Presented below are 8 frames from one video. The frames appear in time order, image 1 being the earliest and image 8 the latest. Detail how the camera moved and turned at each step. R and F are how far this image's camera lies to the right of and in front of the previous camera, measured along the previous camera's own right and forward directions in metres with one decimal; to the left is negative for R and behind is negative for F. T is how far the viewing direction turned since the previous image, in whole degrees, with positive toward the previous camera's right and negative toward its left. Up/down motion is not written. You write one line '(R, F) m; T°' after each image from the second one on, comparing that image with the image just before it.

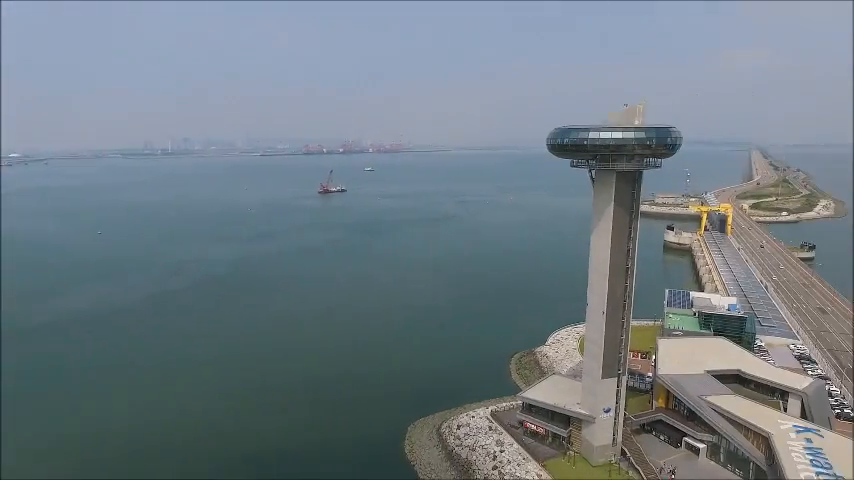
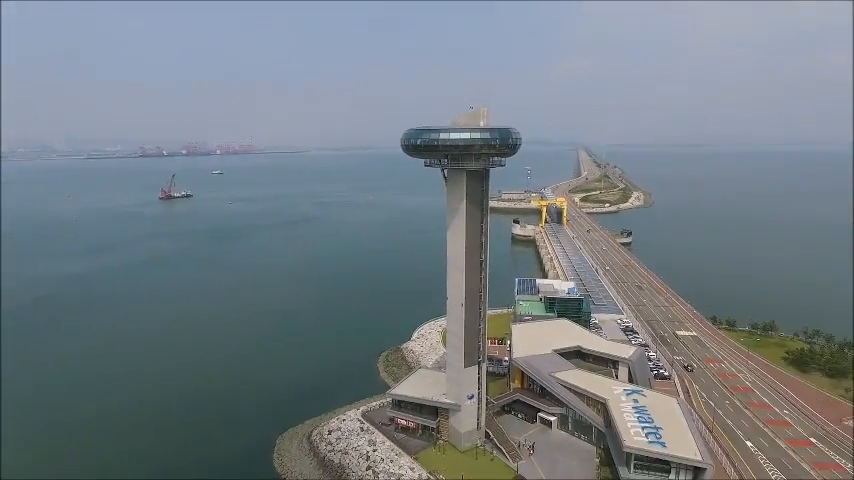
(0.0, 0.0) m; +15°
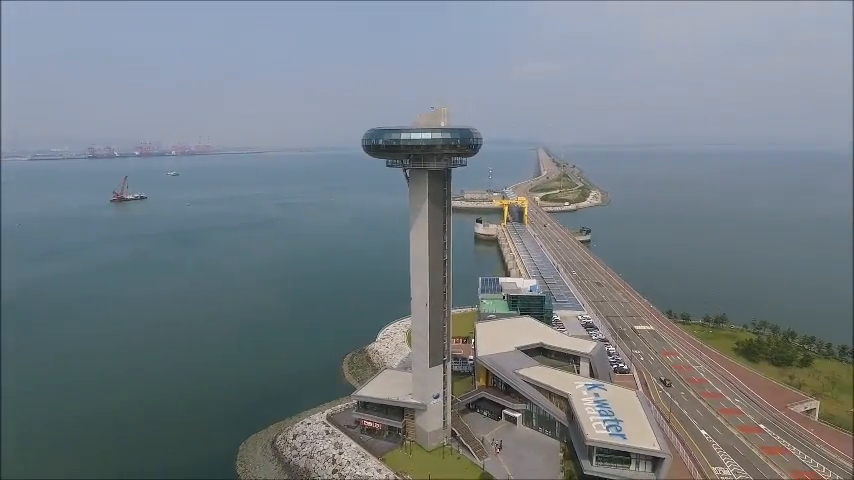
(0.0, 0.0) m; +4°
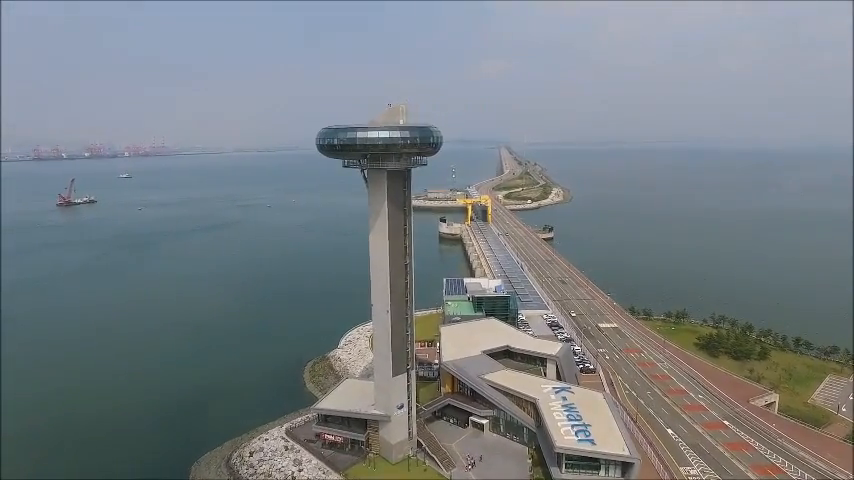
(+0.2, +0.7) m; +4°
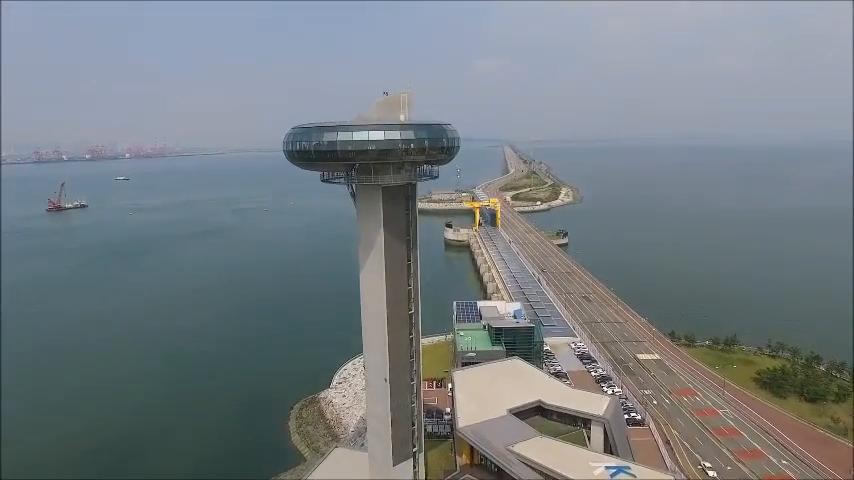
(-0.2, +4.6) m; 0°
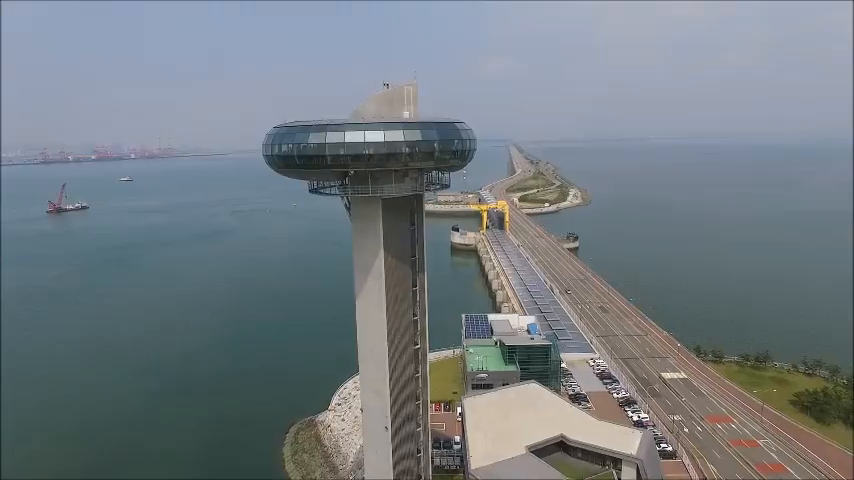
(-0.1, +2.0) m; -1°
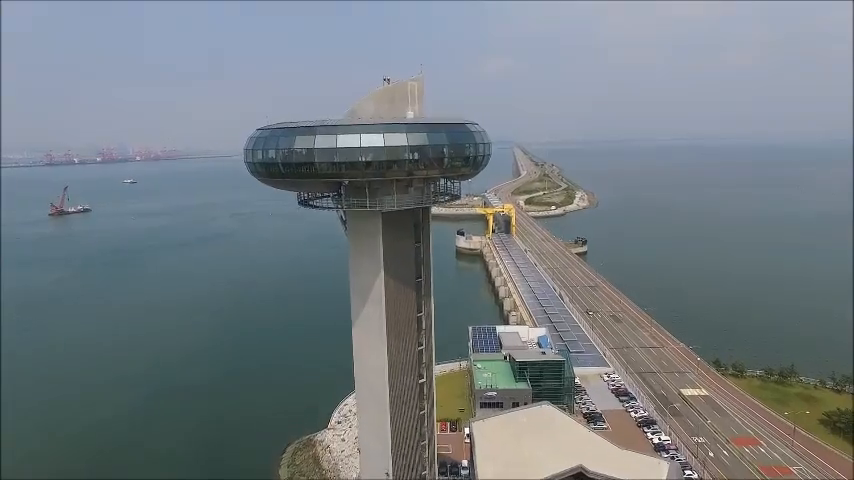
(-0.1, +1.3) m; 0°
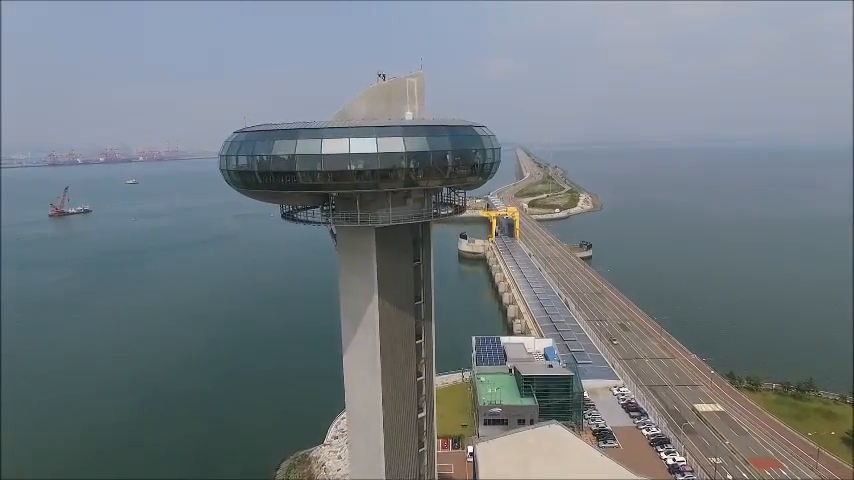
(0.0, +1.0) m; 0°
